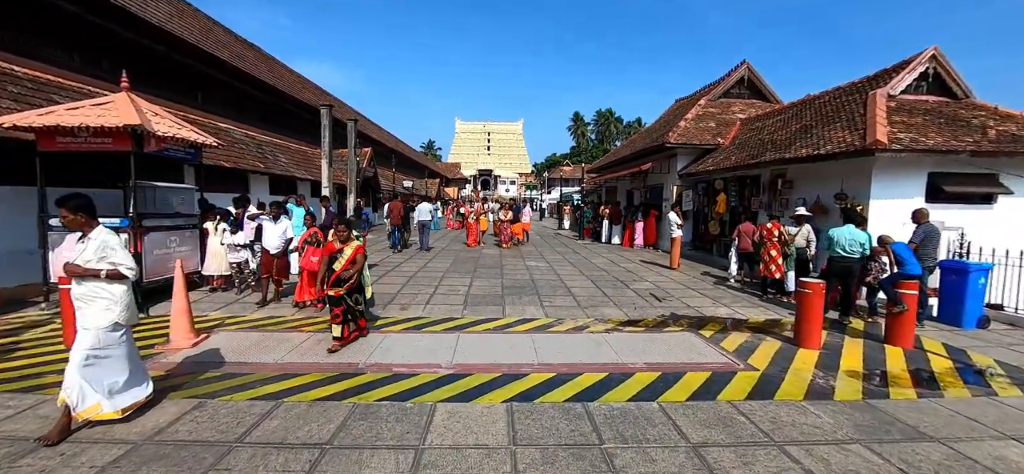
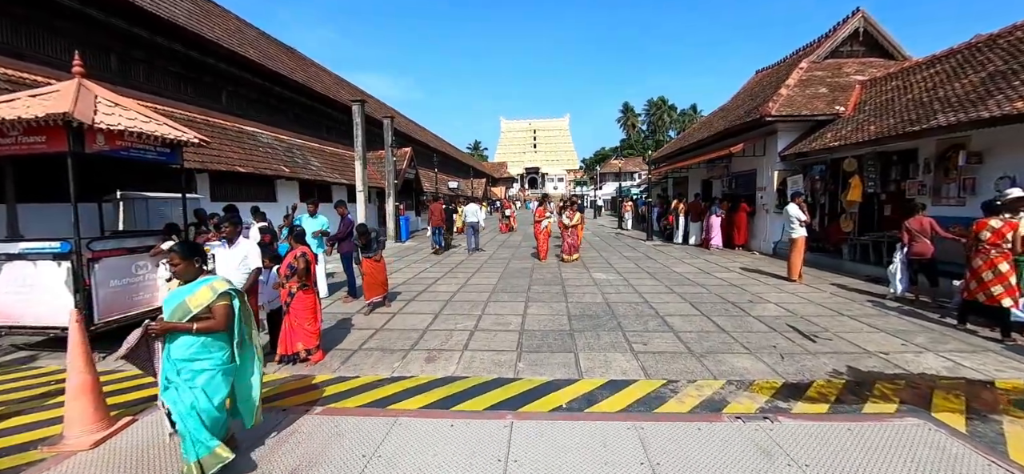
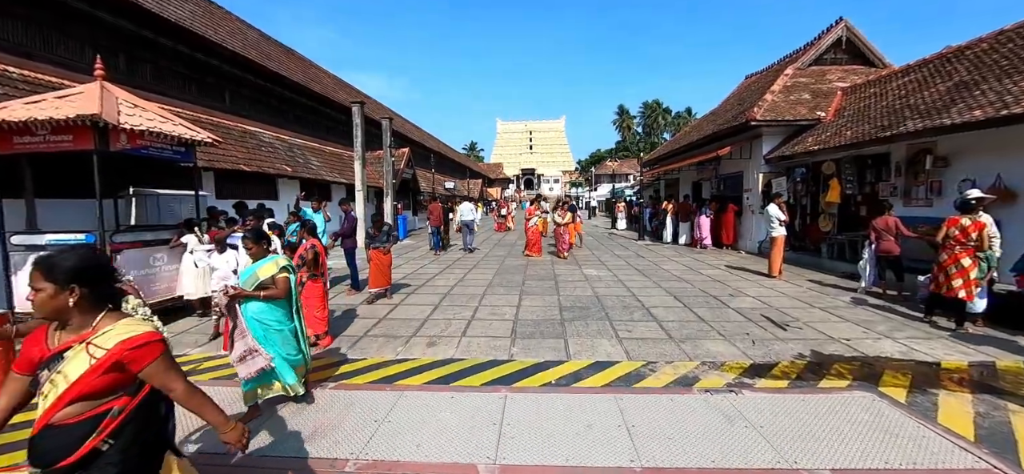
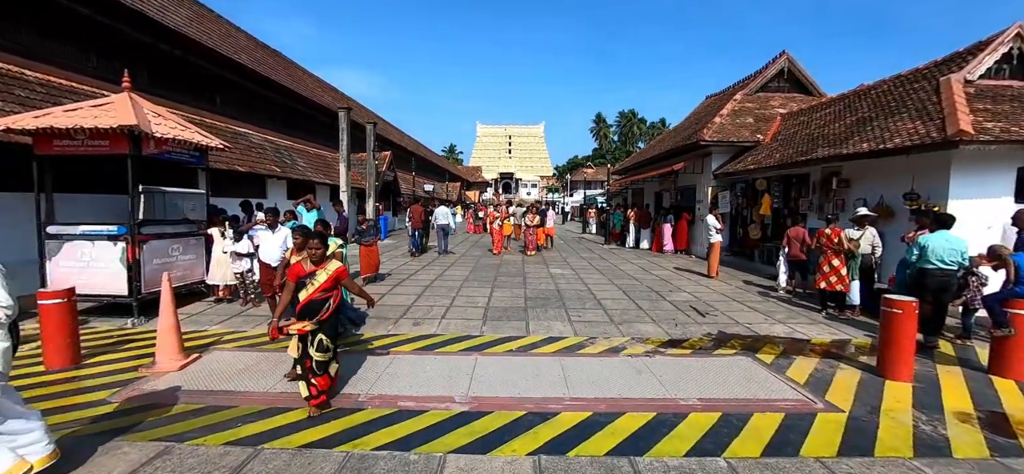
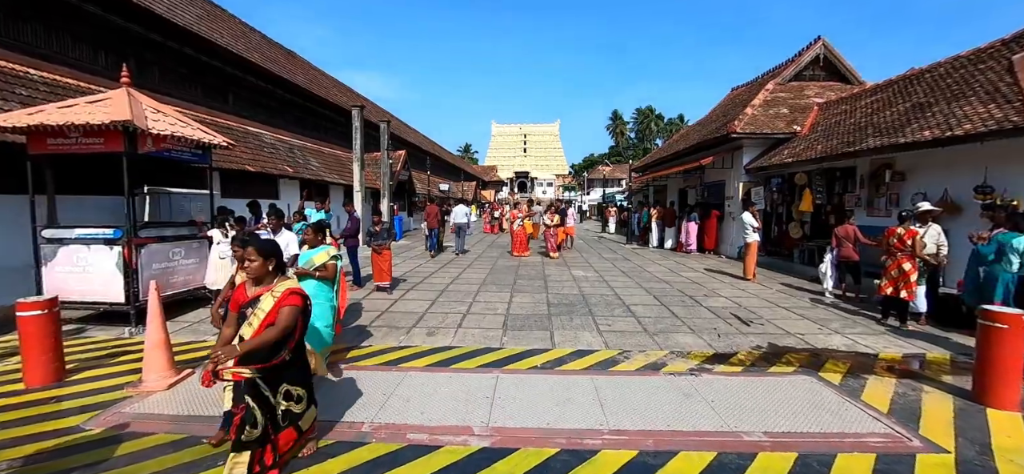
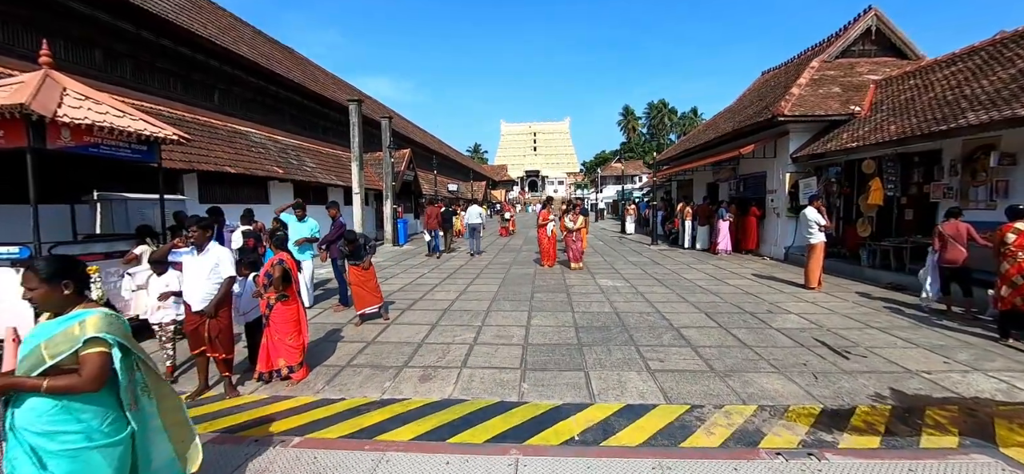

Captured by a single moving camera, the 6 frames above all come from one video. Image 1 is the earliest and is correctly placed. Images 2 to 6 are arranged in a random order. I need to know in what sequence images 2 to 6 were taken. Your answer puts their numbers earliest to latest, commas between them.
4, 5, 3, 2, 6
